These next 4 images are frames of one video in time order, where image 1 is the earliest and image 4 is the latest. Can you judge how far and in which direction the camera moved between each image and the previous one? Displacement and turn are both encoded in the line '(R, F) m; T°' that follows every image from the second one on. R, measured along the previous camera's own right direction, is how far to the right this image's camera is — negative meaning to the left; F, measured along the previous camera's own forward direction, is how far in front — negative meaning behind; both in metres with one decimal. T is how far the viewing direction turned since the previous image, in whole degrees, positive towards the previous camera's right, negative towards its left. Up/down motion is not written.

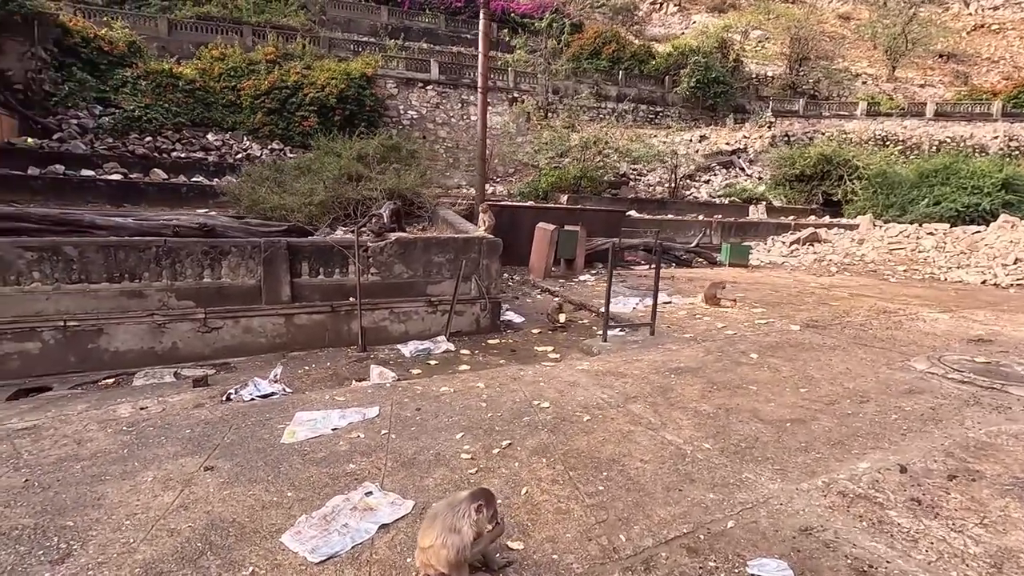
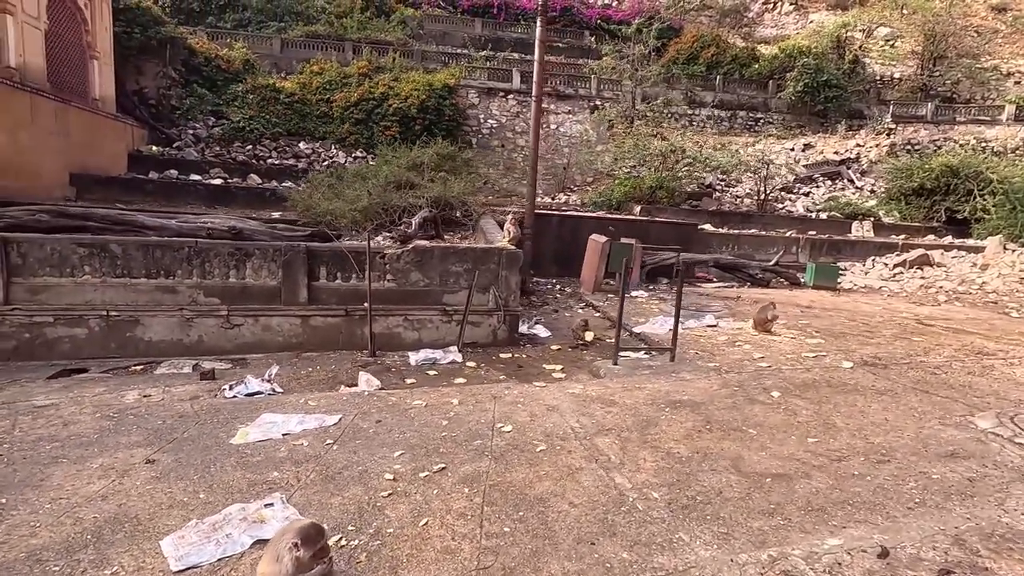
(+0.7, +0.2) m; -10°
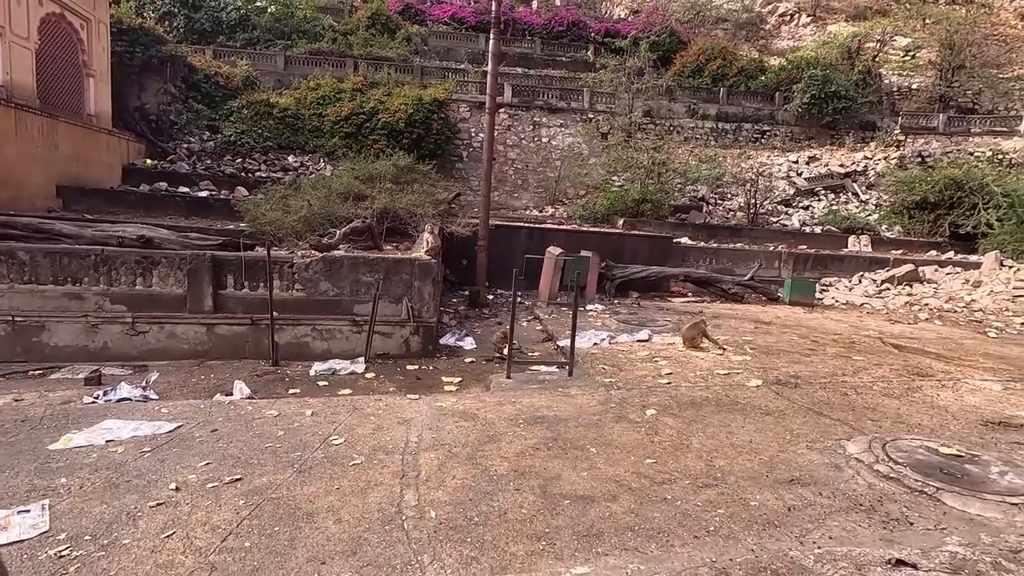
(+1.1, +0.1) m; -3°
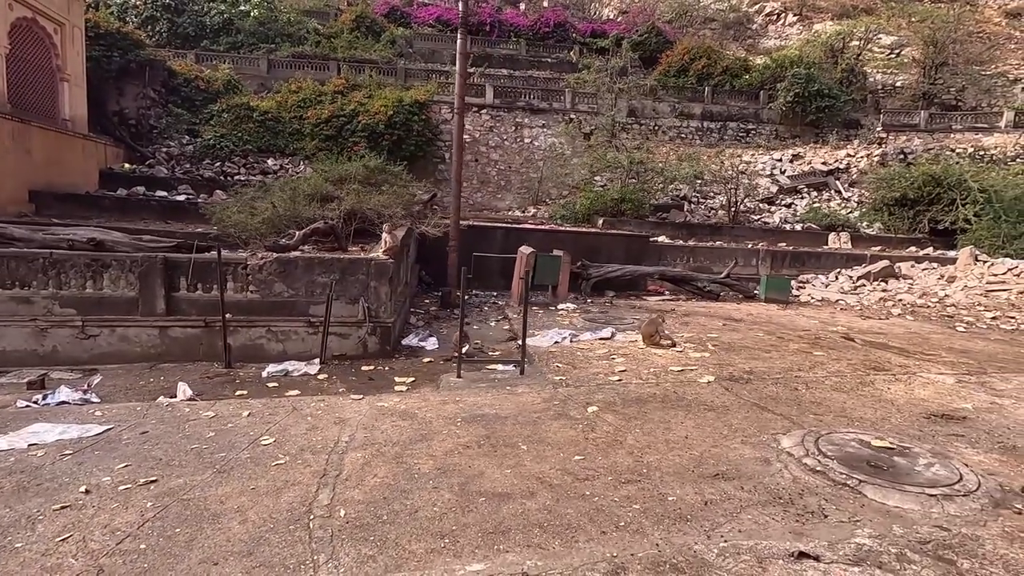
(+0.4, 0.0) m; 0°
